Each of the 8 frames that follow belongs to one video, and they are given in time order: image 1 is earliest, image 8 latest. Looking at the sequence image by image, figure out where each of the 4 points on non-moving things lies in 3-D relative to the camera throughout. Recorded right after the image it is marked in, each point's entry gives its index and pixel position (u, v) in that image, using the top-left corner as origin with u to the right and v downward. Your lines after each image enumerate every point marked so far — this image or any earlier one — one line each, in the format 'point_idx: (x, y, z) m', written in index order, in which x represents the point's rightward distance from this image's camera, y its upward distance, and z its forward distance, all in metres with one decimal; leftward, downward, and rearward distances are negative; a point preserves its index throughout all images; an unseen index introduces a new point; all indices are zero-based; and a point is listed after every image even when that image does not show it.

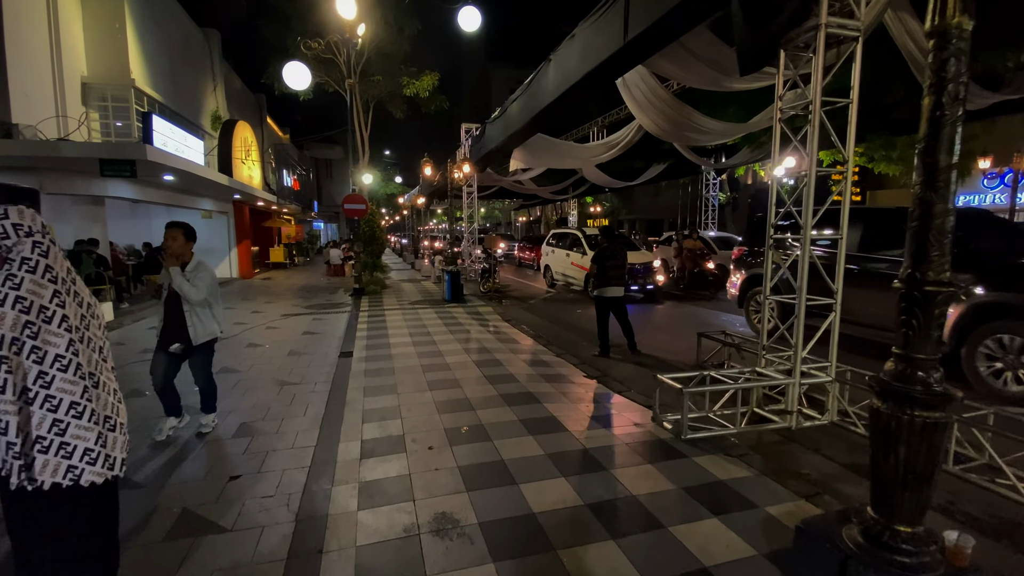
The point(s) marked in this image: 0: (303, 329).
0: (-4.0, -0.8, +9.3) m
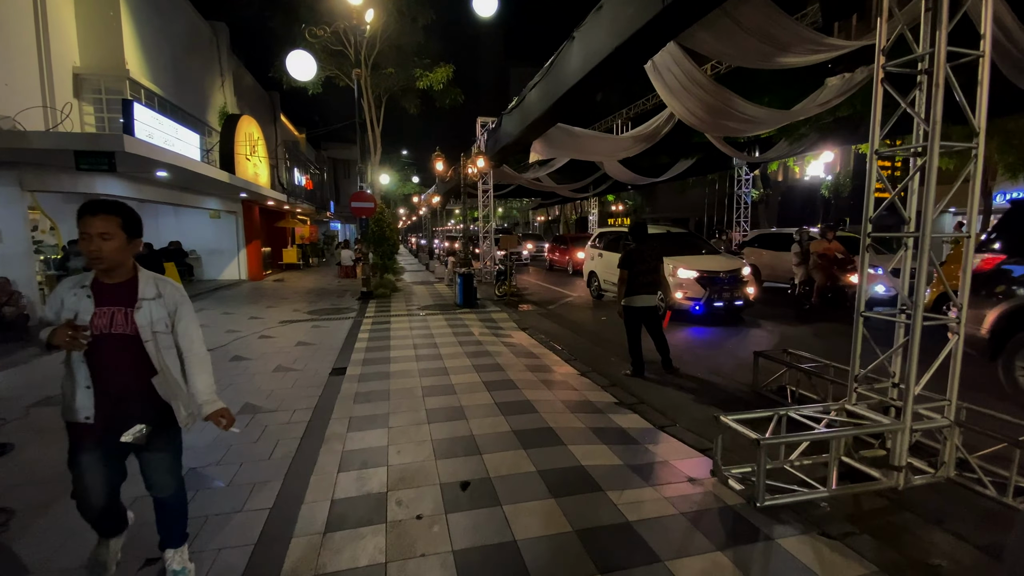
0: (-3.7, -0.8, +8.4) m
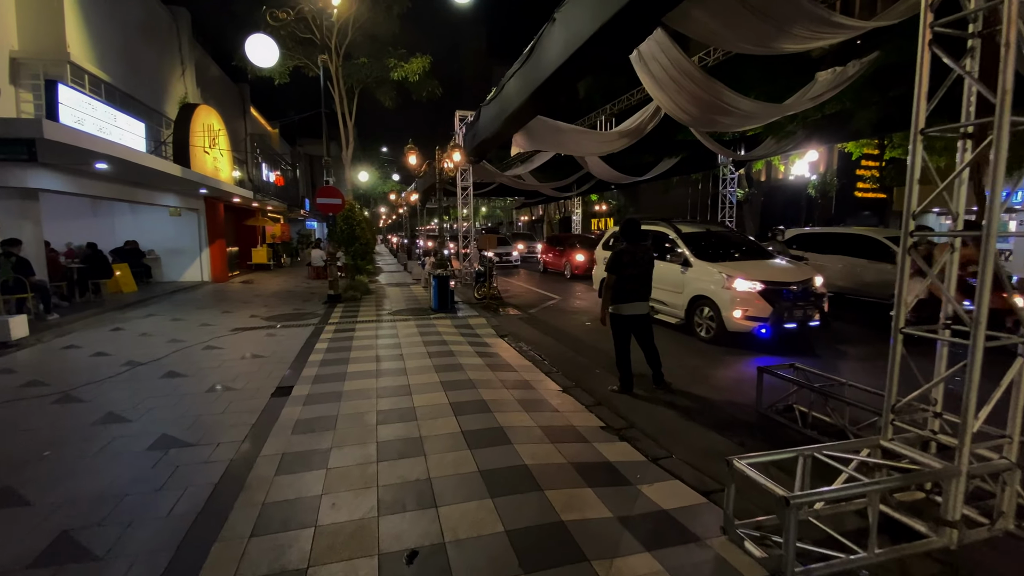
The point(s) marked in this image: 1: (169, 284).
0: (-4.1, -0.9, +7.6) m
1: (-11.2, +0.1, +15.9) m
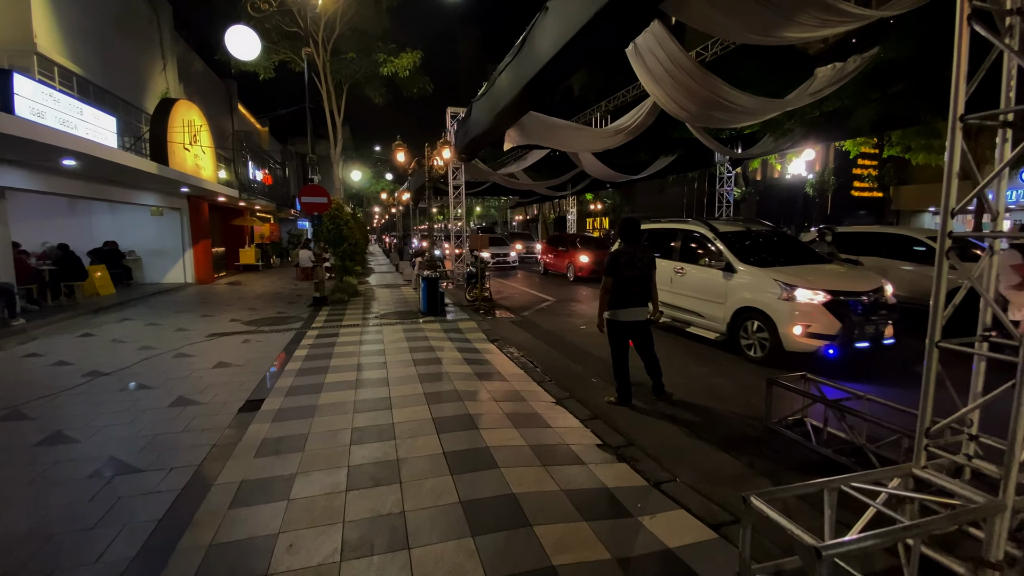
0: (-4.2, -1.0, +7.1) m
1: (-11.4, +0.1, +15.3) m
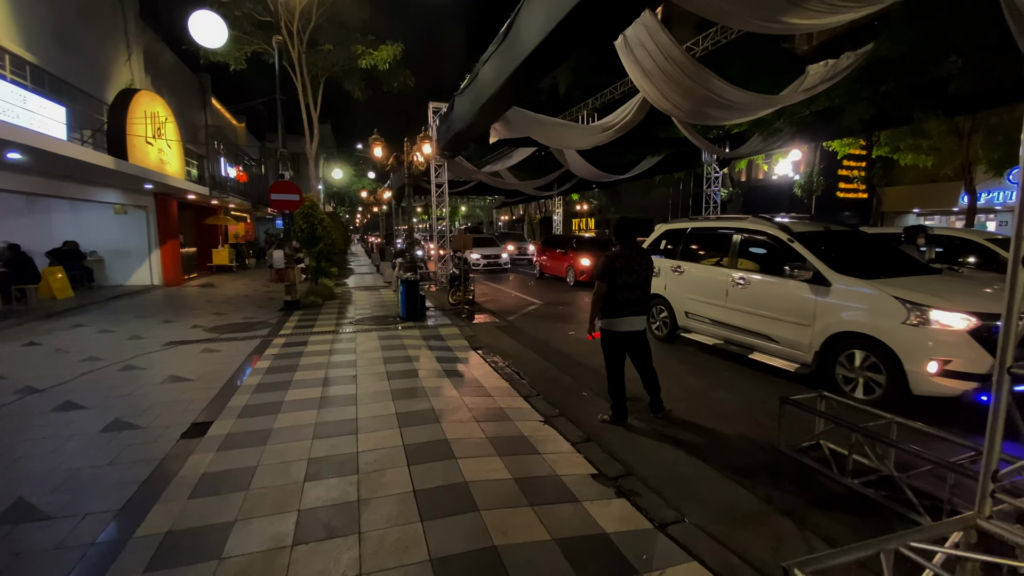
0: (-4.4, -1.0, +6.5) m
1: (-11.9, 0.0, +14.5) m
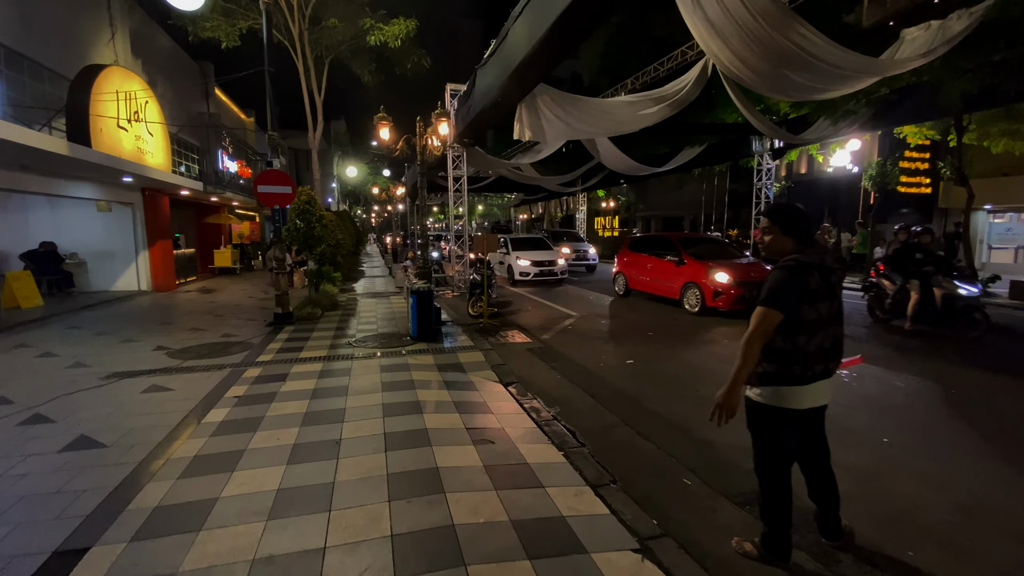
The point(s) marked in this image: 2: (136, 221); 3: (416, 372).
0: (-3.9, -1.2, +4.7) m
1: (-11.1, -0.2, +13.0) m
2: (-10.5, +1.9, +13.5) m
3: (-1.2, -1.1, +6.1) m
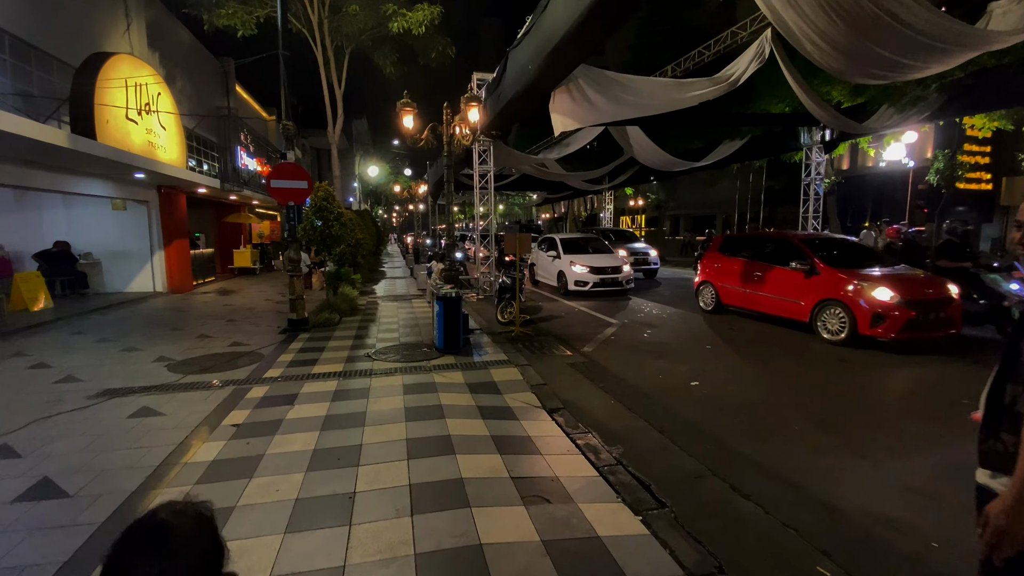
0: (-3.5, -1.3, +4.0) m
1: (-10.4, -0.2, +12.5) m
2: (-9.7, +1.8, +13.0) m
3: (-0.7, -1.2, +5.2) m
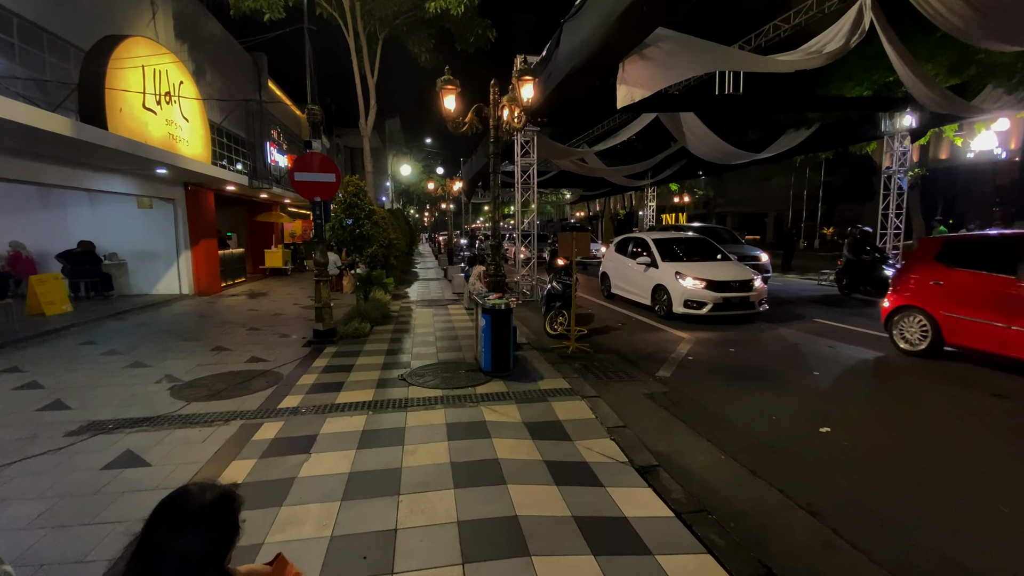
0: (-3.0, -1.4, +3.0) m
1: (-9.3, -0.3, +12.0) m
2: (-8.6, +1.8, +12.4) m
3: (-0.1, -1.3, +4.1) m
